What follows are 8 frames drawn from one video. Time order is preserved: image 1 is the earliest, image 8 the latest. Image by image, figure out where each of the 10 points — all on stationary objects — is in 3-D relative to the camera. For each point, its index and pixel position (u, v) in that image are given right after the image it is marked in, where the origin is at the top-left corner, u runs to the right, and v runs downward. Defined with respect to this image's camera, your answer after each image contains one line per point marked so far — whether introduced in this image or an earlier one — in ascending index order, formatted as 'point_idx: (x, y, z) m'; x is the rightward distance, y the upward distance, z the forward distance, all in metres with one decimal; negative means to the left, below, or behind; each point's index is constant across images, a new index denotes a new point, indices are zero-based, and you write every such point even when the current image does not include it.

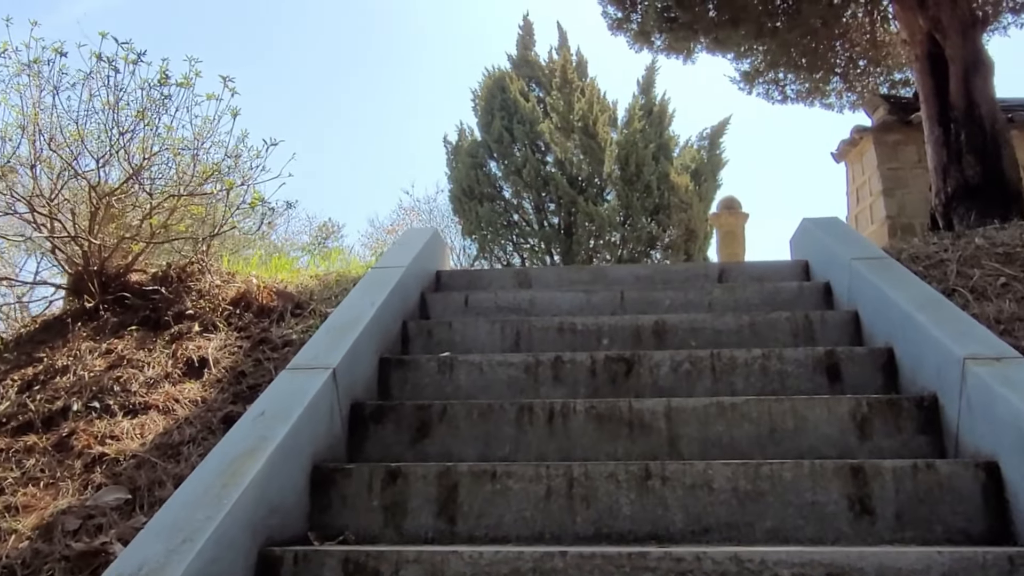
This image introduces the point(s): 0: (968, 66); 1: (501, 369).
0: (+2.6, +1.3, +4.5) m
1: (0.0, -0.3, +2.7) m
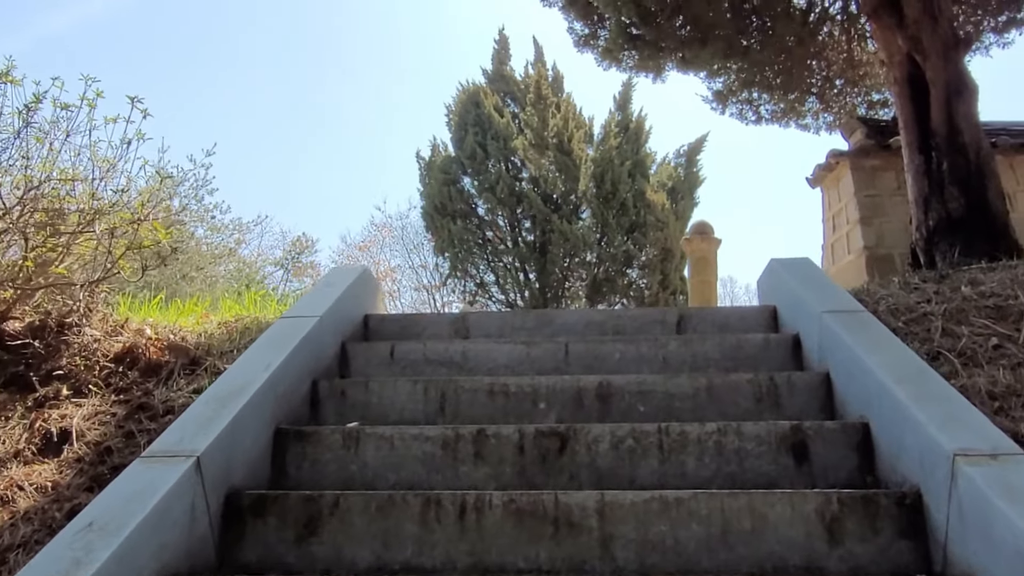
0: (+2.3, +1.1, +4.2) m
1: (-0.3, -0.5, +2.3) m
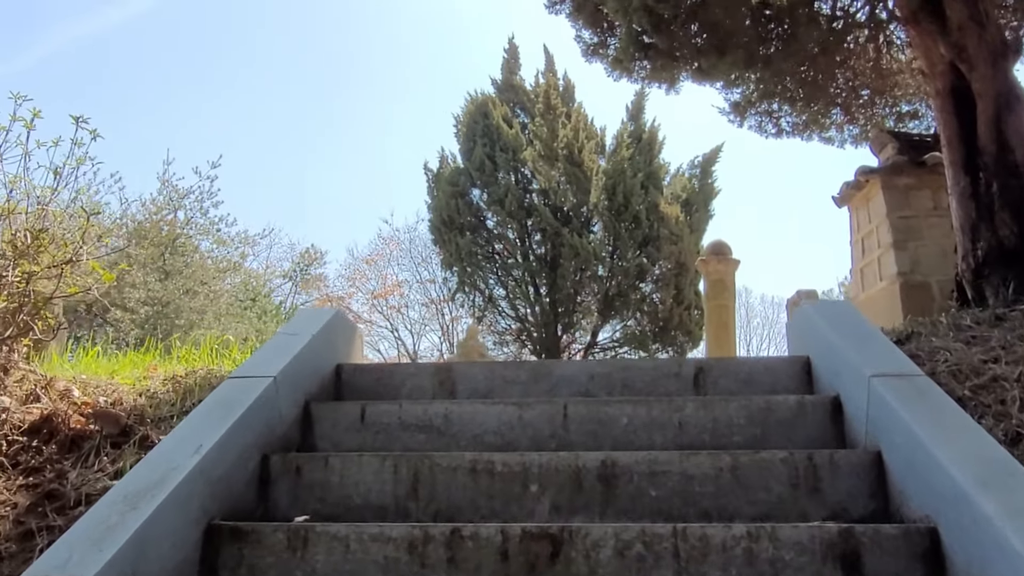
0: (+2.3, +0.9, +3.8) m
1: (-0.3, -0.6, +1.9) m
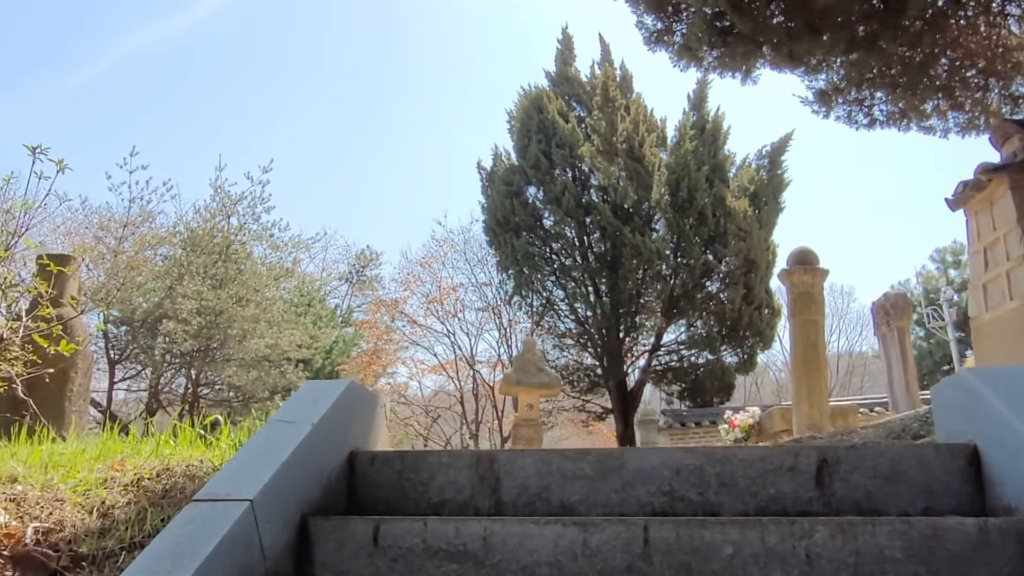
0: (+2.5, +0.8, +2.9) m
1: (-0.2, -0.8, +1.3) m
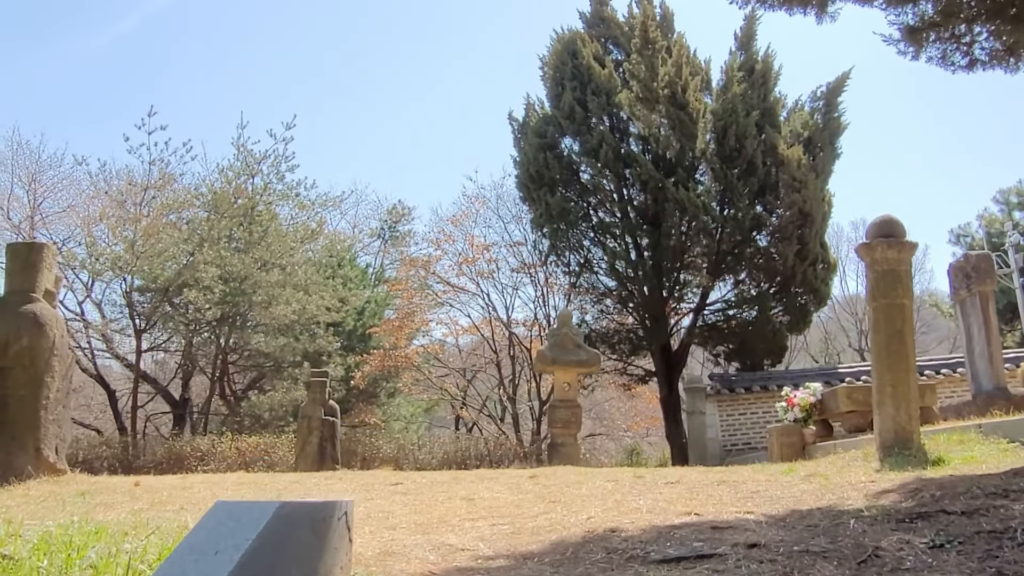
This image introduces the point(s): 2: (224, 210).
0: (+2.6, +0.7, +1.9) m
1: (-0.3, -1.0, +0.5) m
2: (-5.2, +1.4, +14.4) m
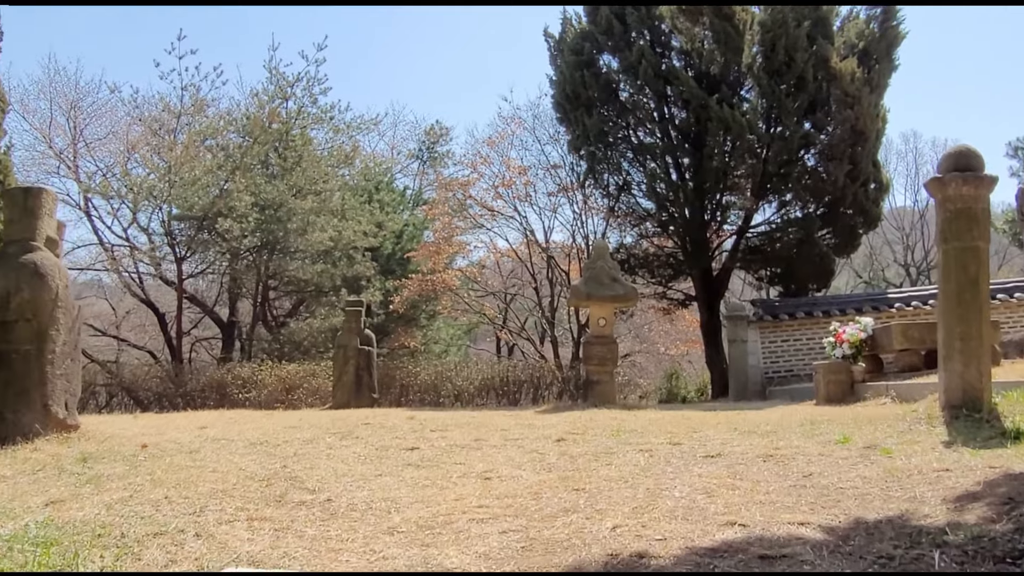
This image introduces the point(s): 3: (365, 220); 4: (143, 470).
0: (+2.5, +0.7, +1.5) m
1: (-0.4, -1.2, +0.4) m
2: (-4.6, +2.8, +14.3) m
3: (-2.8, +1.3, +15.1) m
4: (-1.7, -0.9, +3.7) m
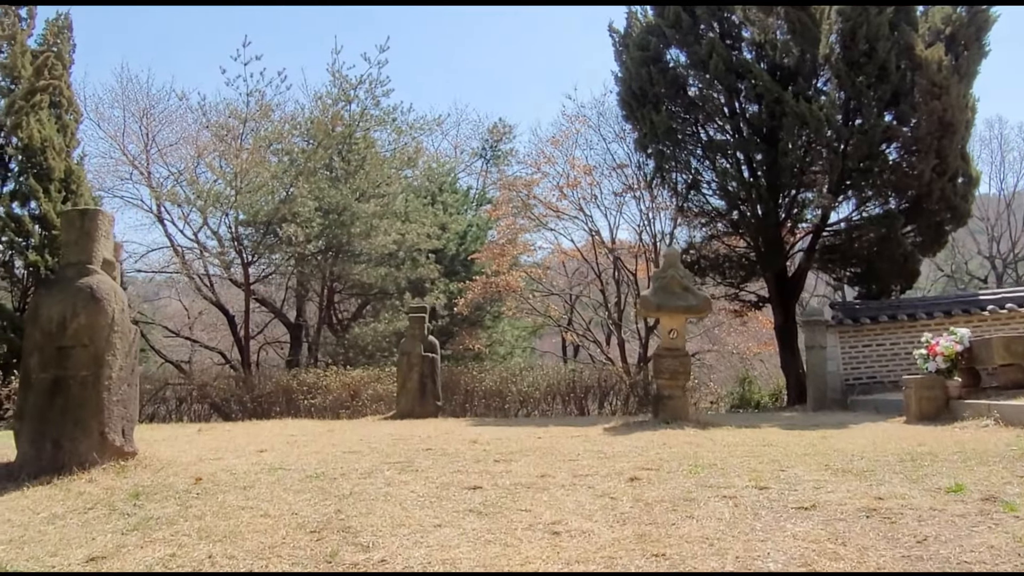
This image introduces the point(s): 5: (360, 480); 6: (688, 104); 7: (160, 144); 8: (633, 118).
0: (+2.6, +0.6, +1.0) m
1: (-0.3, -1.3, +0.1) m
2: (-3.5, +2.7, +14.3) m
3: (-1.6, +1.2, +15.0) m
4: (-1.4, -1.0, +3.5) m
5: (-0.8, -1.0, +4.2) m
6: (+2.9, +3.0, +13.1) m
7: (-6.8, +2.8, +15.4) m
8: (+2.1, +2.9, +13.5) m
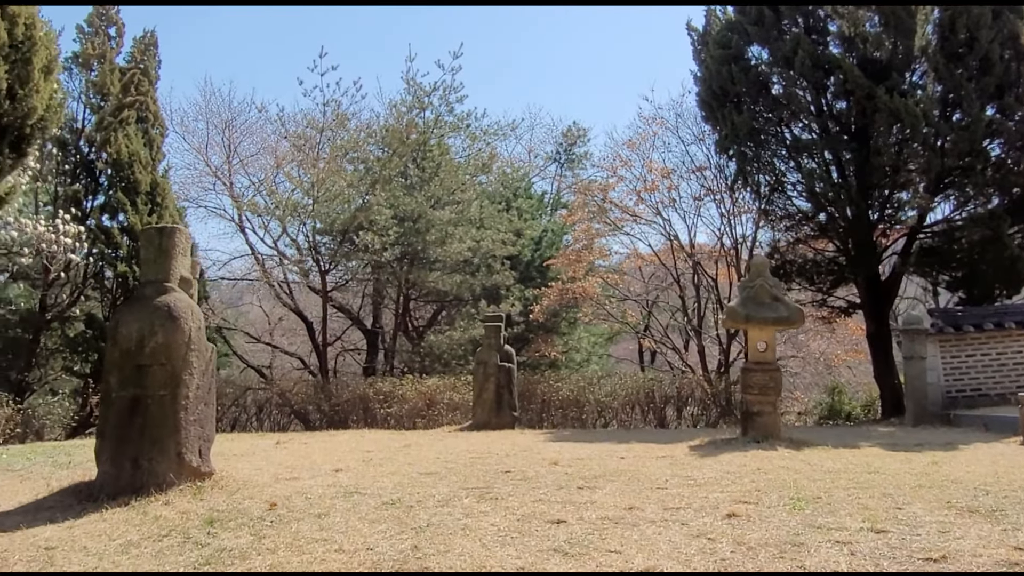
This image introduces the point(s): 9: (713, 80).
0: (+2.7, +0.5, +0.5) m
1: (-0.3, -1.4, -0.1) m
2: (-2.1, +2.5, +14.3) m
3: (-0.2, +1.1, +14.8) m
4: (-1.1, -1.1, +3.4) m
5: (-0.4, -1.1, +4.0) m
6: (+4.1, +2.9, +12.5) m
7: (-5.4, +2.6, +15.7) m
8: (+3.3, +2.8, +13.1) m
9: (+3.3, +3.4, +13.0) m
